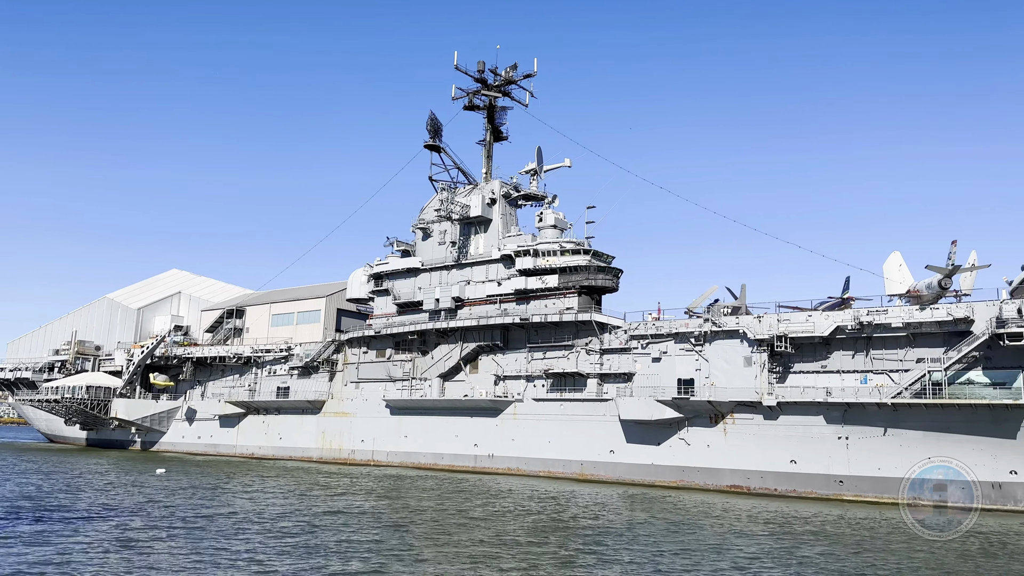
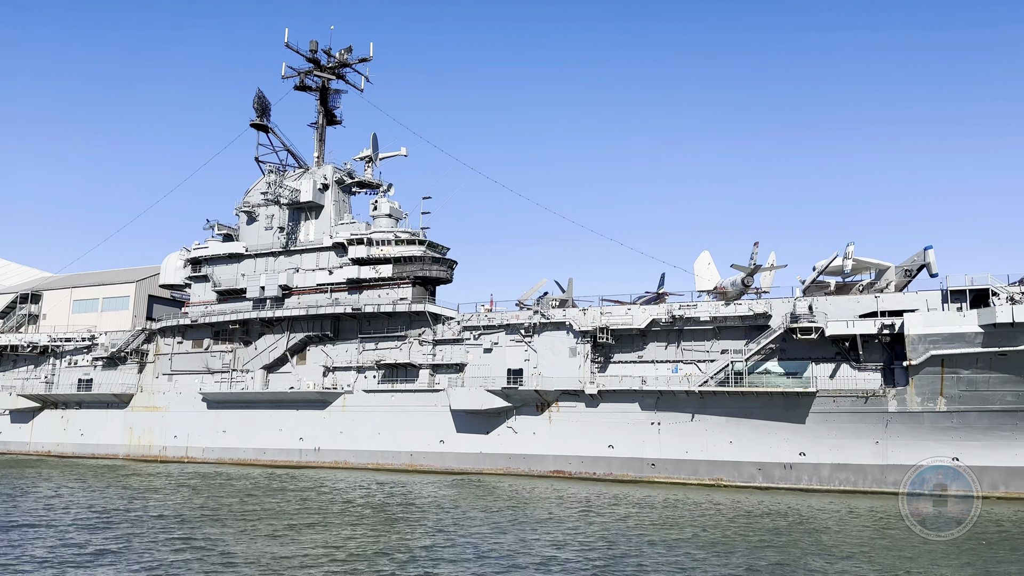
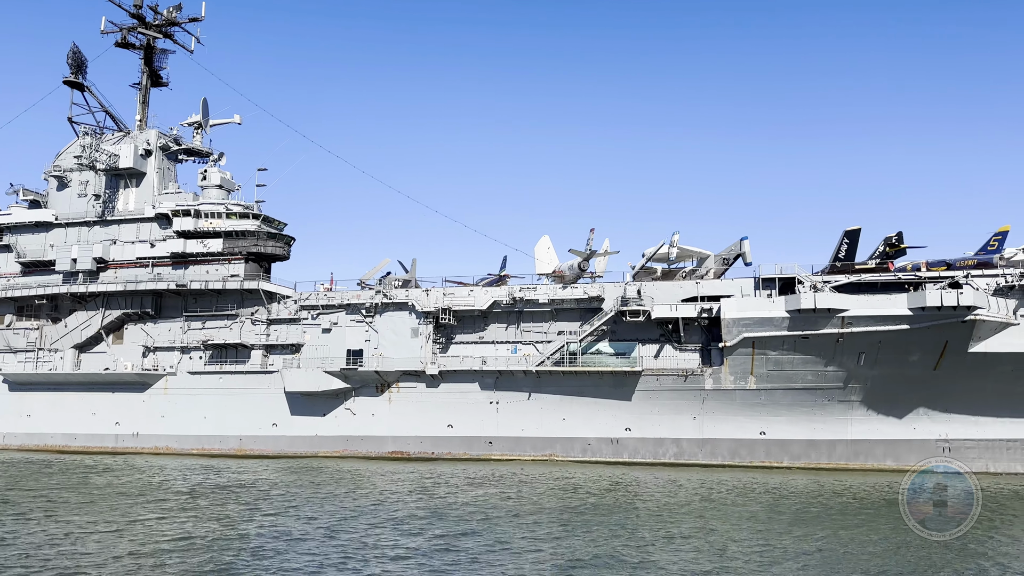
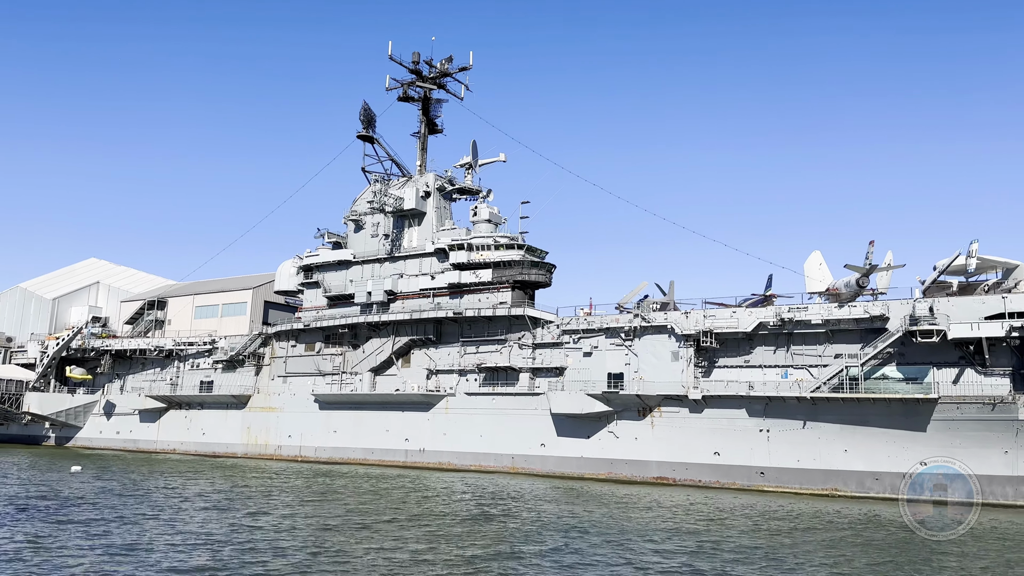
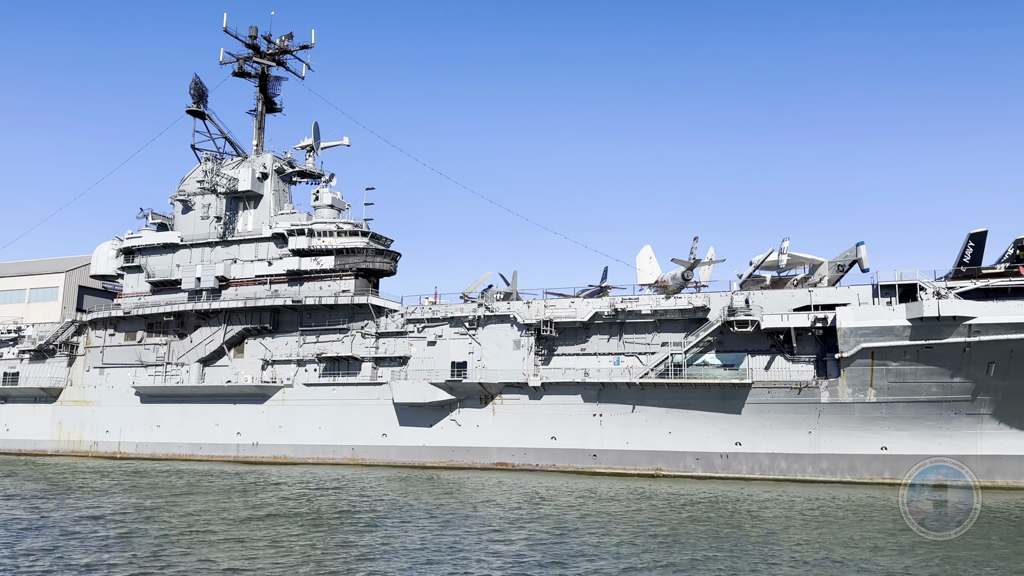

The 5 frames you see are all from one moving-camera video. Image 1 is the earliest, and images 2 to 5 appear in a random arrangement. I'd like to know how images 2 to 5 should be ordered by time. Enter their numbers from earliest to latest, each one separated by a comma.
4, 2, 5, 3
